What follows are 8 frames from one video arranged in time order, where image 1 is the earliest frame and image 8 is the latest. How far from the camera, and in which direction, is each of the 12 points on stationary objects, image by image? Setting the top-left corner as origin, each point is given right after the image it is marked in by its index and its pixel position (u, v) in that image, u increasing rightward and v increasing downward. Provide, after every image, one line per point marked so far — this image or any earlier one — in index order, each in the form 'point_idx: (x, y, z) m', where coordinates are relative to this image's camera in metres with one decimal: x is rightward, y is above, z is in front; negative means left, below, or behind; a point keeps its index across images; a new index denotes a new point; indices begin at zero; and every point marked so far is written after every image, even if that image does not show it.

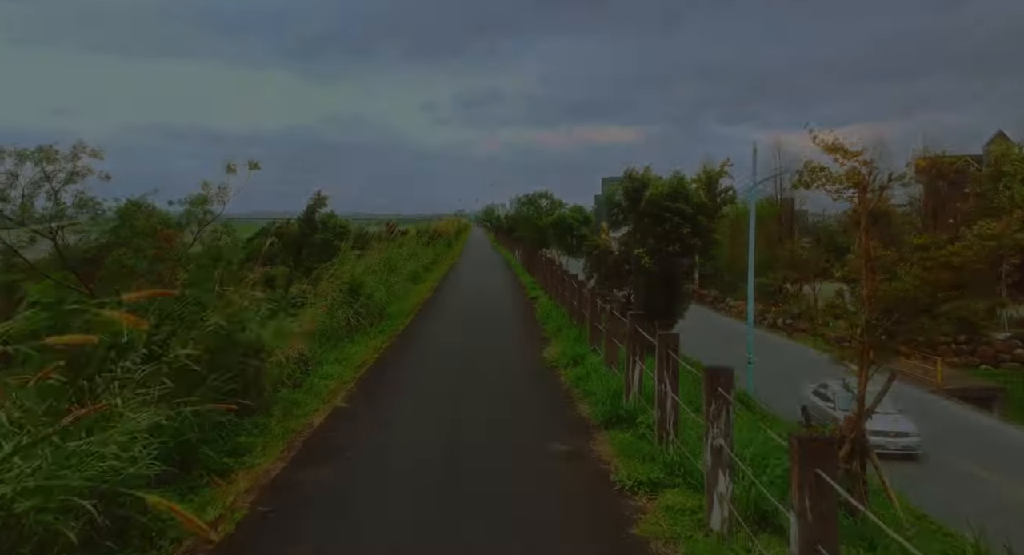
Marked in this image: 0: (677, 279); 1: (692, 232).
0: (+1.8, 0.0, +7.3) m
1: (+2.0, +0.5, +7.1) m
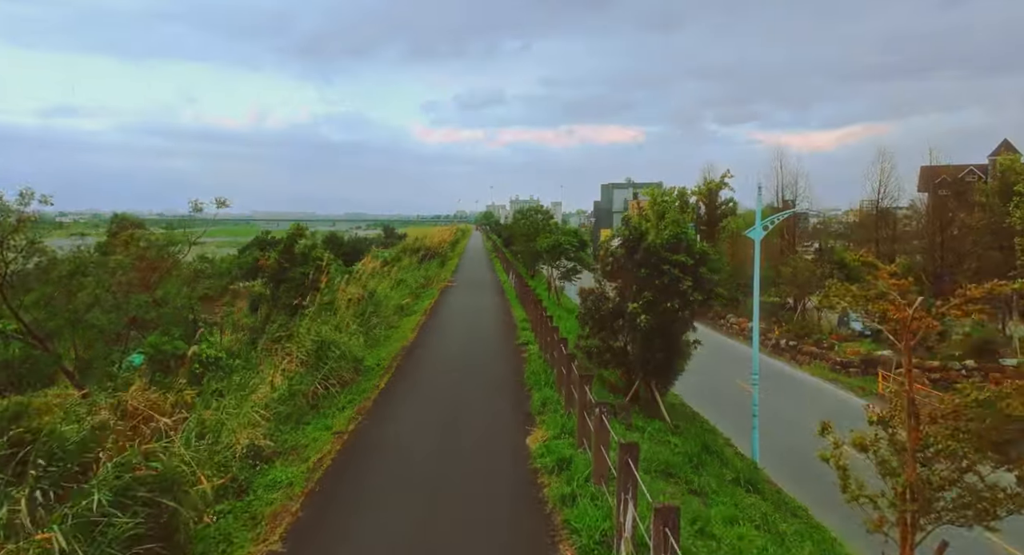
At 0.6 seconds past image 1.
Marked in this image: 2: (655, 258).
0: (+1.7, -0.6, +6.7) m
1: (+1.8, -0.1, +6.5) m
2: (+1.4, +0.2, +6.6) m
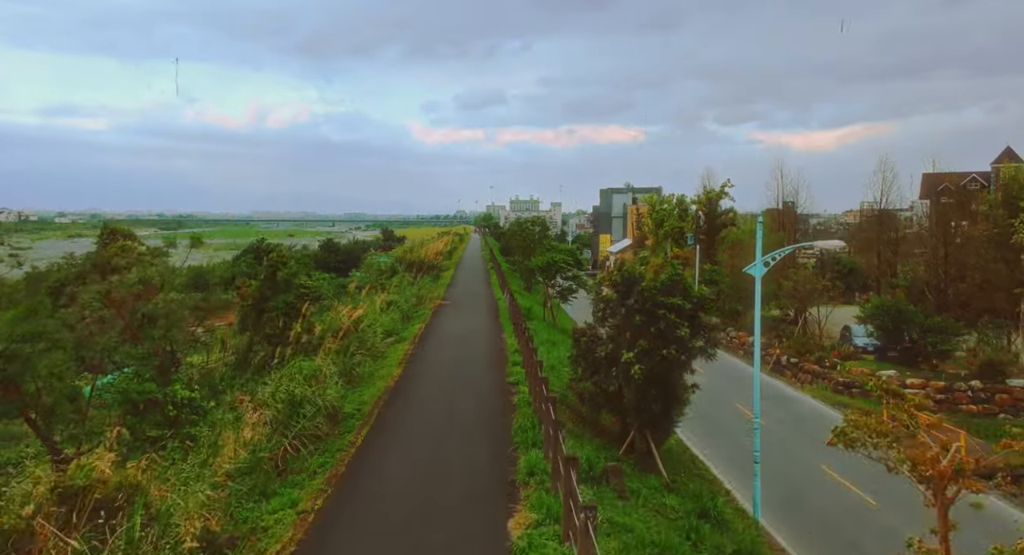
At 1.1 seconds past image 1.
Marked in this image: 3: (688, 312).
0: (+1.6, -1.0, +6.3) m
1: (+1.7, -0.5, +6.1) m
2: (+1.3, -0.3, +6.2) m
3: (+1.7, -0.3, +6.2) m
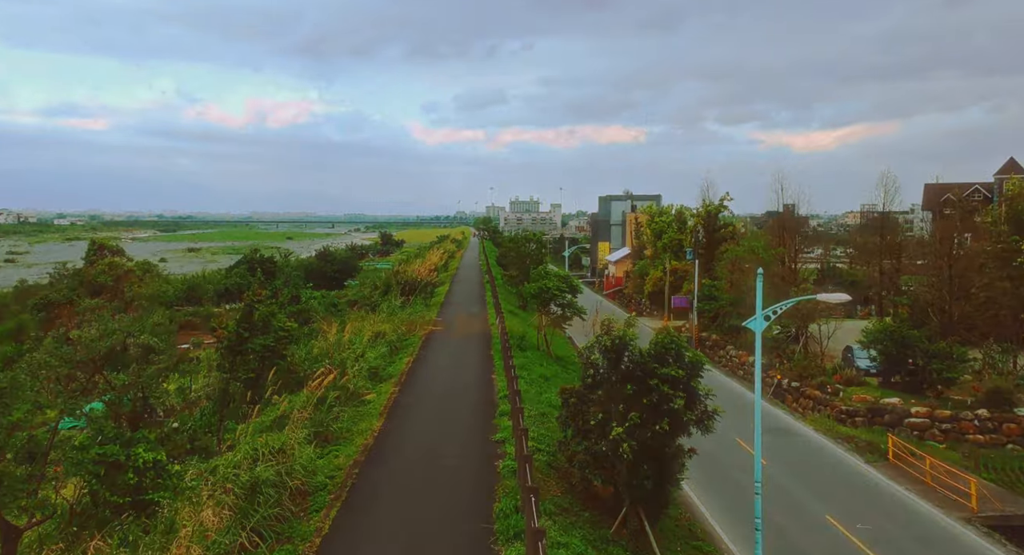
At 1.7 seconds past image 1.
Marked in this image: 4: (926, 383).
0: (+1.4, -1.6, +5.8) m
1: (+1.5, -1.1, +5.7) m
2: (+1.2, -0.8, +5.8) m
3: (+1.5, -0.9, +5.7) m
4: (+10.5, -2.7, +16.4) m
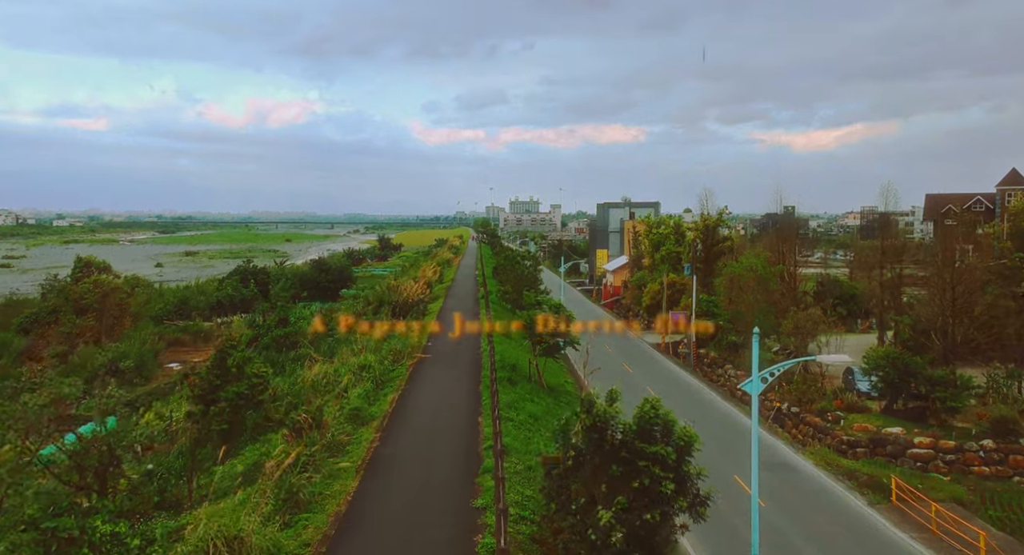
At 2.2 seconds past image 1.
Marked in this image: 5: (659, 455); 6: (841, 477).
0: (+1.2, -2.2, +5.4) m
1: (+1.3, -1.7, +5.3) m
2: (+1.0, -1.5, +5.4) m
3: (+1.3, -1.5, +5.3) m
4: (+10.3, -3.3, +16.0) m
5: (+1.2, -1.5, +5.3) m
6: (+6.7, -4.0, +13.2) m
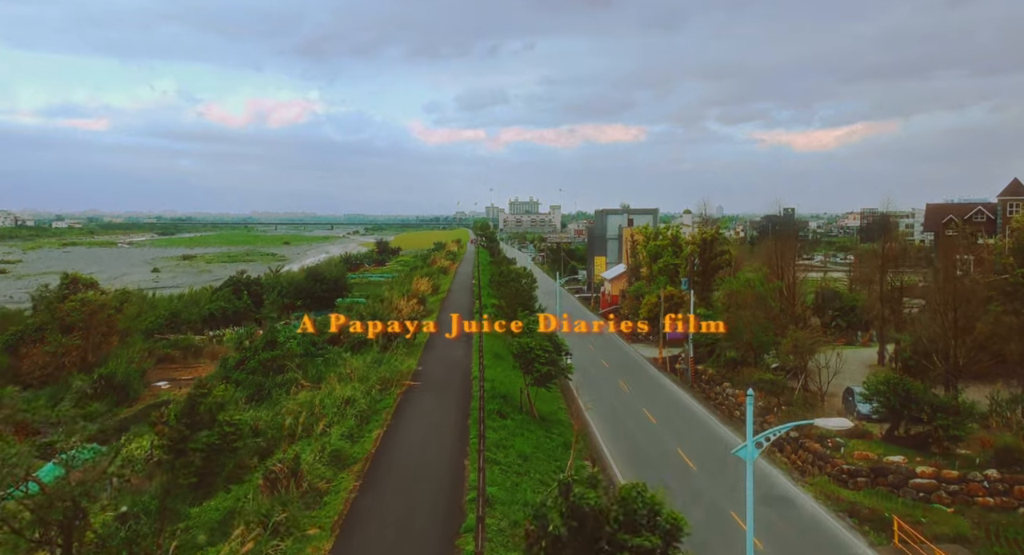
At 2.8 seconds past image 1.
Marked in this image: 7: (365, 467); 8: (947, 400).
0: (+1.0, -2.8, +5.0) m
1: (+1.1, -2.3, +4.9) m
2: (+0.8, -2.0, +5.0) m
3: (+1.1, -2.1, +4.9) m
4: (+10.1, -3.8, +15.6) m
5: (+1.0, -2.0, +4.9) m
6: (+6.5, -4.6, +12.8) m
7: (-2.2, -2.9, +9.8) m
8: (+10.5, -2.9, +15.6) m
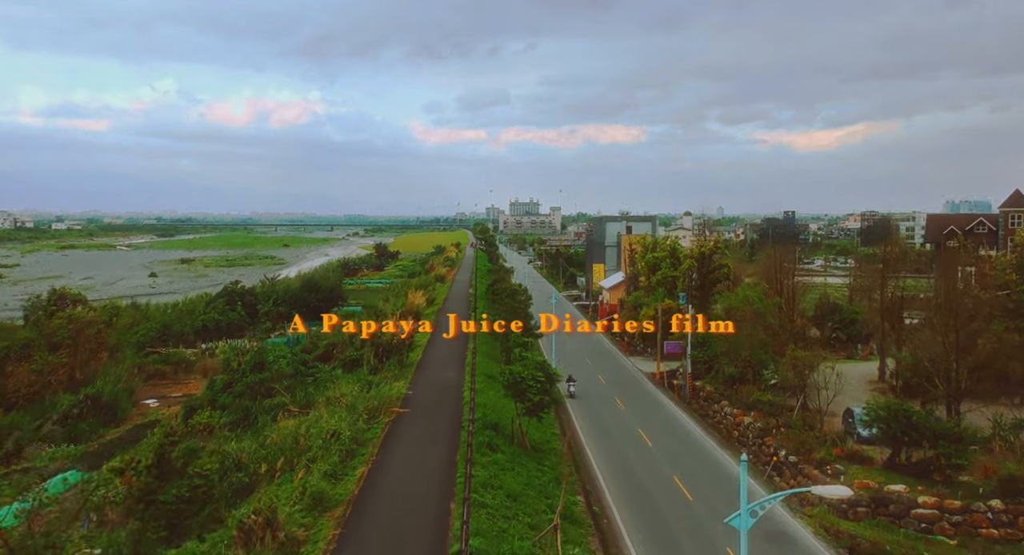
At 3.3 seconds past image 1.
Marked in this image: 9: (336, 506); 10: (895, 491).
0: (+0.8, -3.3, +4.7) m
1: (+1.0, -2.8, +4.5) m
2: (+0.6, -2.5, +4.6) m
3: (+0.9, -2.6, +4.6) m
4: (+9.9, -4.4, +15.2) m
5: (+0.8, -2.6, +4.5) m
6: (+6.3, -5.2, +12.4) m
7: (-2.4, -3.4, +9.5) m
8: (+10.3, -3.5, +15.3) m
9: (-2.6, -3.4, +9.7) m
10: (+8.5, -4.7, +14.4) m
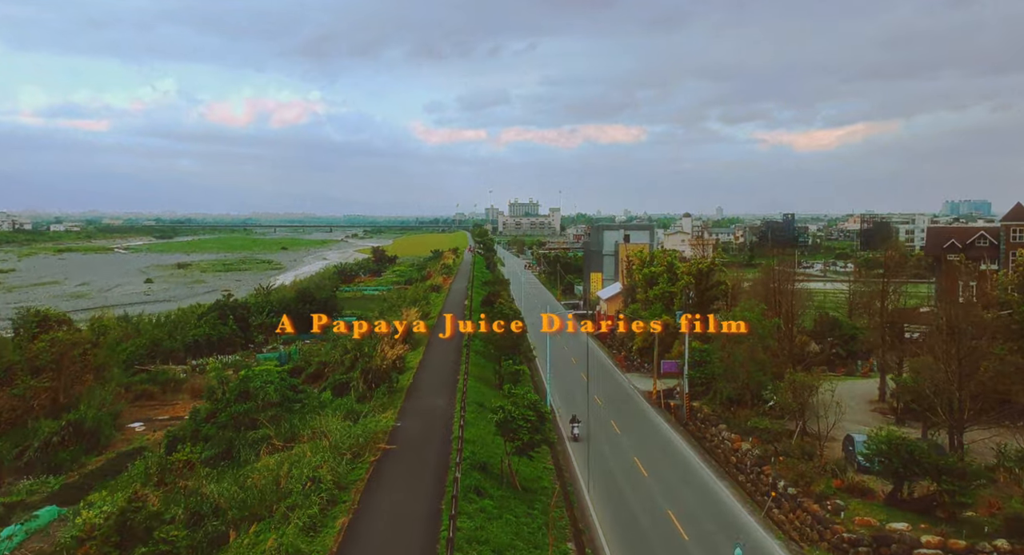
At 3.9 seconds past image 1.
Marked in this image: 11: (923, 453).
0: (+0.6, -4.0, +4.2) m
1: (+0.7, -3.5, +4.1) m
2: (+0.4, -3.2, +4.2) m
3: (+0.7, -3.3, +4.1) m
4: (+9.7, -5.1, +14.8) m
5: (+0.6, -3.2, +4.1) m
6: (+6.1, -5.8, +12.0) m
7: (-2.6, -4.1, +9.0) m
8: (+10.1, -4.2, +14.8) m
9: (-2.8, -4.1, +9.2) m
10: (+8.3, -5.4, +14.0) m
11: (+9.5, -4.0, +15.0) m
